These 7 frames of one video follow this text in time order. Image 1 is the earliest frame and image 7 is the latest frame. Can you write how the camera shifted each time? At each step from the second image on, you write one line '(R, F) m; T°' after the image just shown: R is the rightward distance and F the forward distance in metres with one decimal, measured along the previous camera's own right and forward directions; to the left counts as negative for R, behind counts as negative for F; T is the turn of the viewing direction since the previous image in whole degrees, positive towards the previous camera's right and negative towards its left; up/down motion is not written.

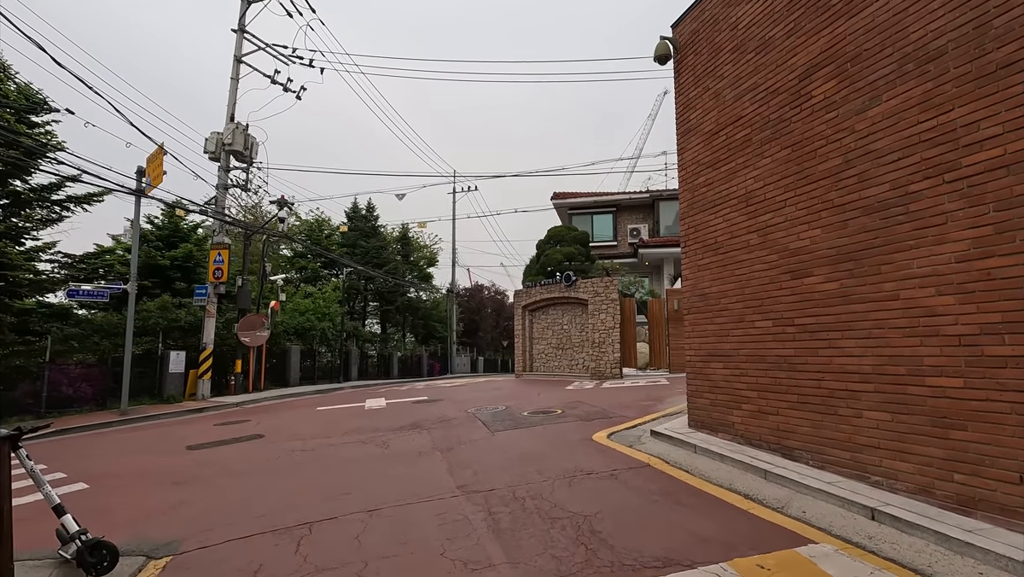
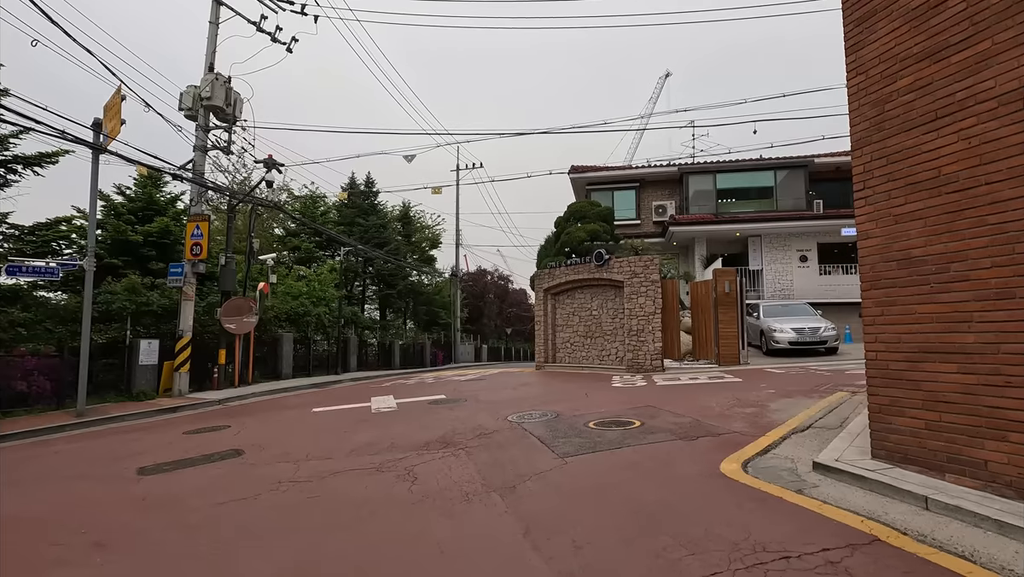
(-0.9, +2.3) m; +1°
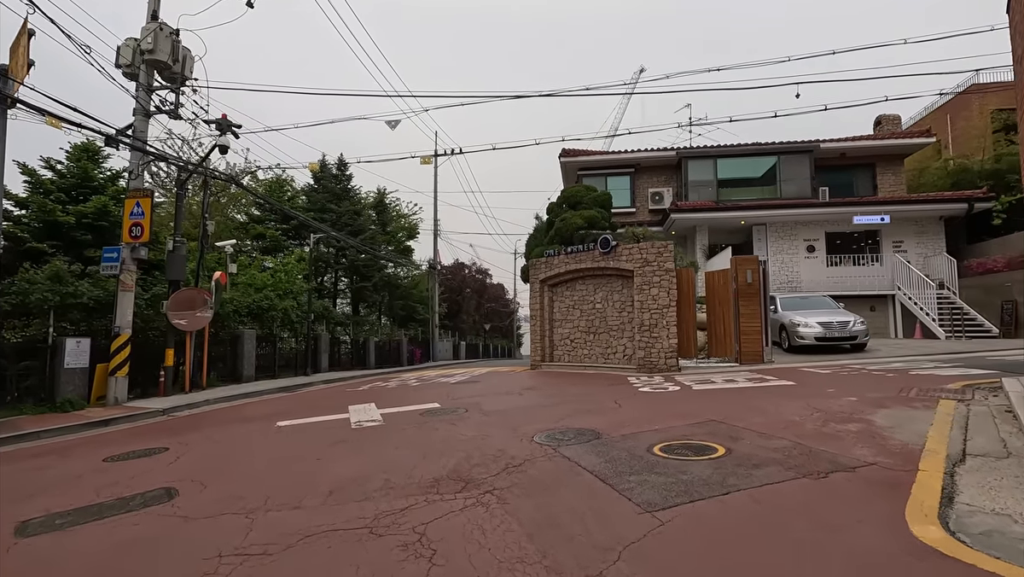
(-0.6, +1.9) m; +3°
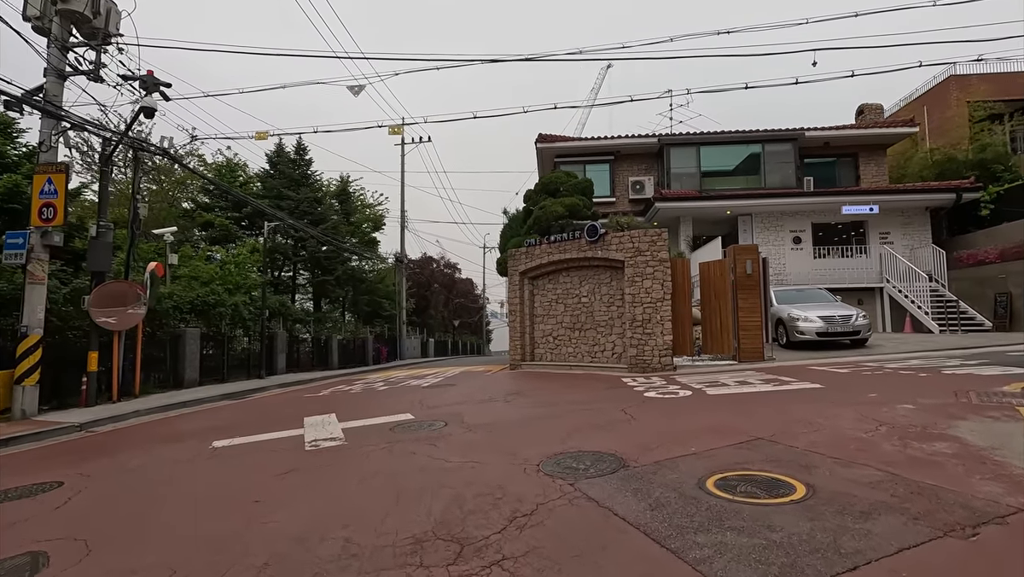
(-0.3, +1.4) m; +4°
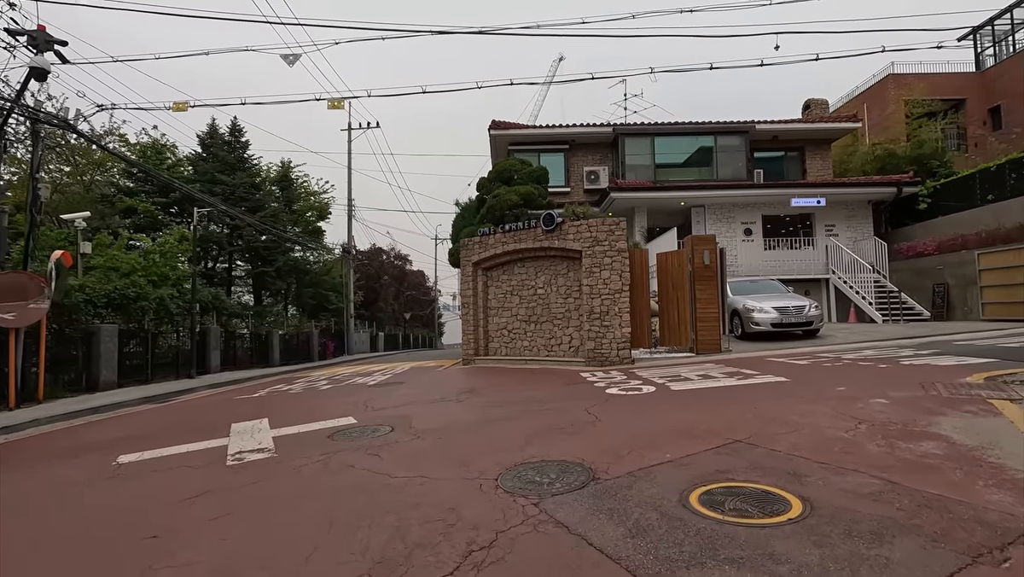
(0.0, +0.6) m; +5°
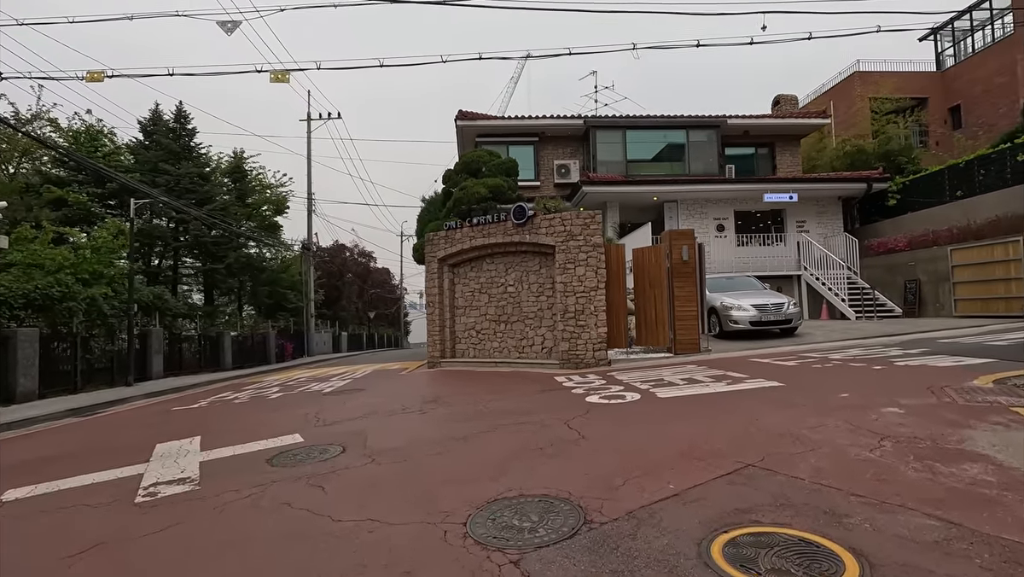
(0.0, +0.8) m; +3°
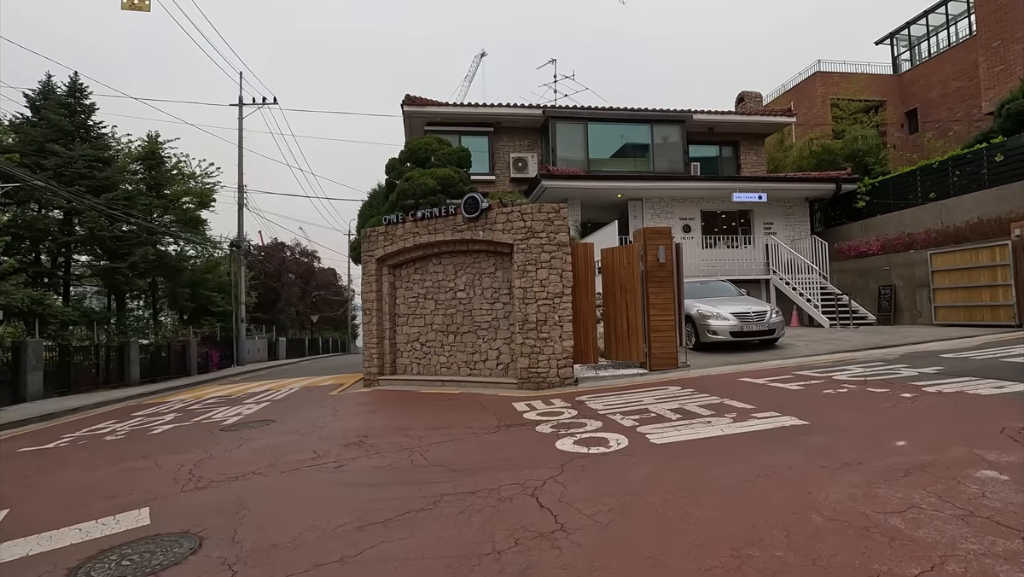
(+0.1, +1.8) m; +5°
